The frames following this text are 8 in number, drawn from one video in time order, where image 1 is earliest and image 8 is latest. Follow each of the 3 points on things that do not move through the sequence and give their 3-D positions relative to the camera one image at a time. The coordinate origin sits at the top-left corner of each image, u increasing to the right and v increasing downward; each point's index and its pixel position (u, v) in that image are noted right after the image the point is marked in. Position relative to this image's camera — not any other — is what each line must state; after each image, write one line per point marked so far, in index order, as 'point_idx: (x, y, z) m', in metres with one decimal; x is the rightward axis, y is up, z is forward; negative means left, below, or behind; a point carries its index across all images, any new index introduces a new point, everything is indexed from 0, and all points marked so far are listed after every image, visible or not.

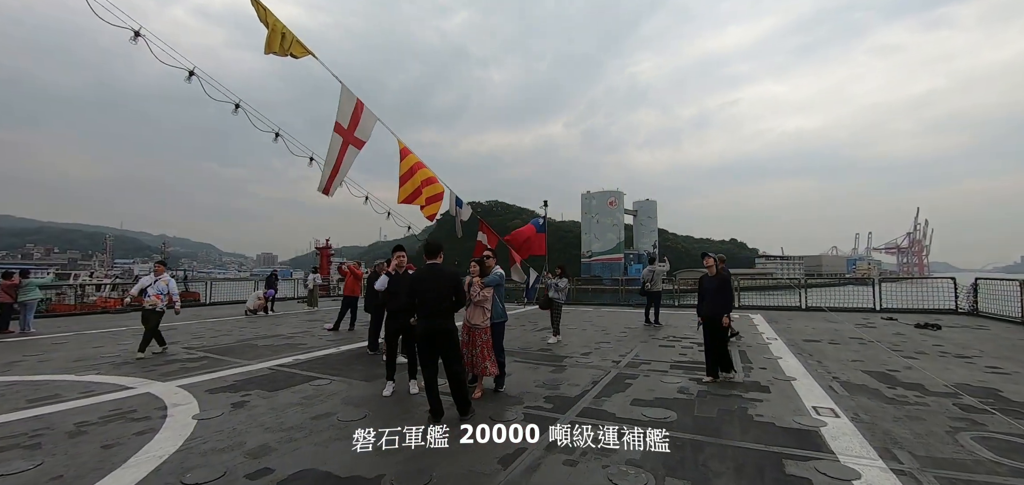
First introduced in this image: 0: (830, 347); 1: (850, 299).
0: (+4.9, -1.6, +6.1) m
1: (+9.9, -1.6, +11.6) m
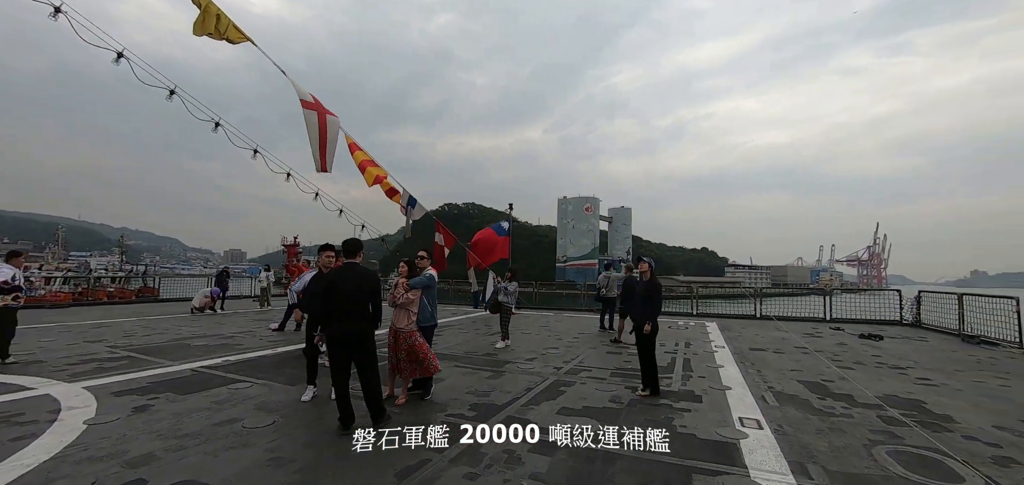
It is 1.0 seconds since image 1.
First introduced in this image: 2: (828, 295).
0: (+4.0, -1.8, +6.1) m
1: (+8.7, -2.0, +11.8) m
2: (+9.2, -1.5, +11.5) m
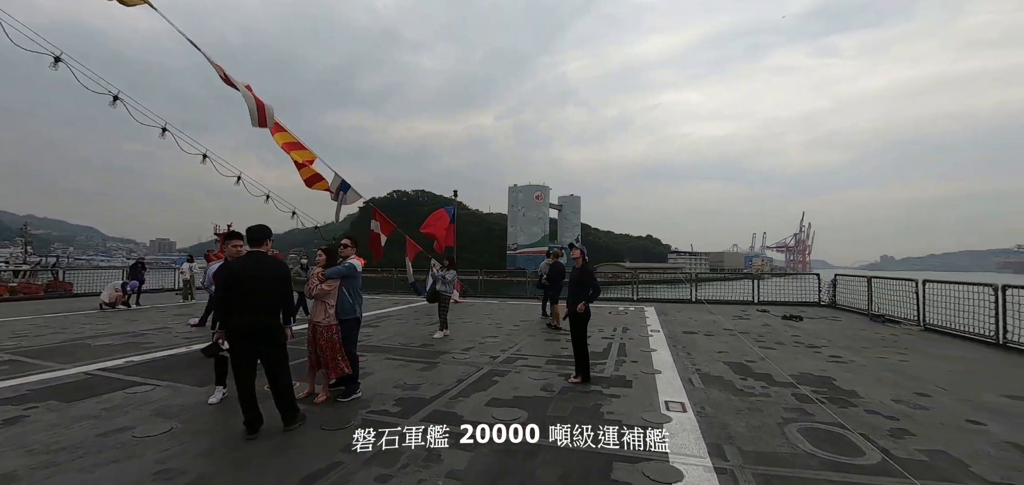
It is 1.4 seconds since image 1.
0: (+3.1, -1.6, +6.3) m
1: (+7.1, -1.6, +12.5) m
2: (+7.6, -1.1, +12.3) m
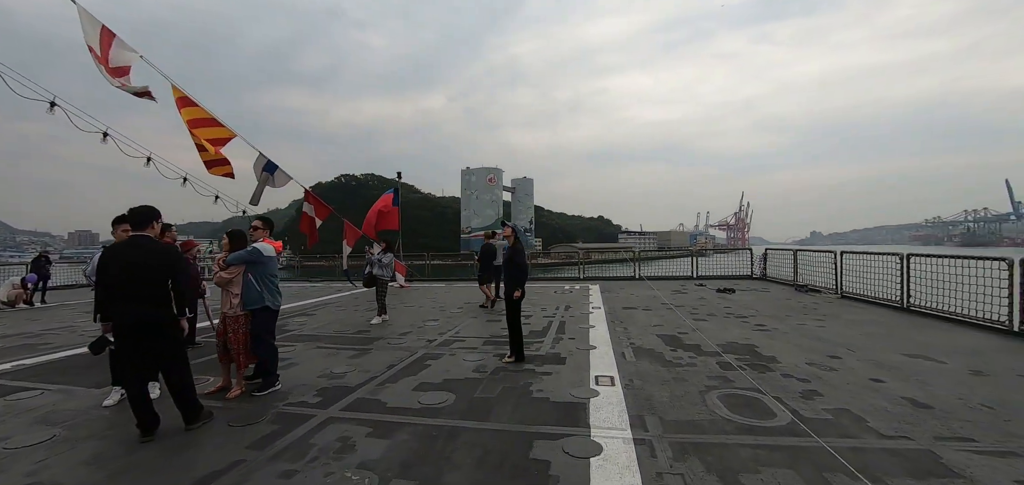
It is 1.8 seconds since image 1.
0: (+2.1, -1.2, +6.4) m
1: (+5.5, -0.9, +13.0) m
2: (+6.0, -0.4, +12.8) m
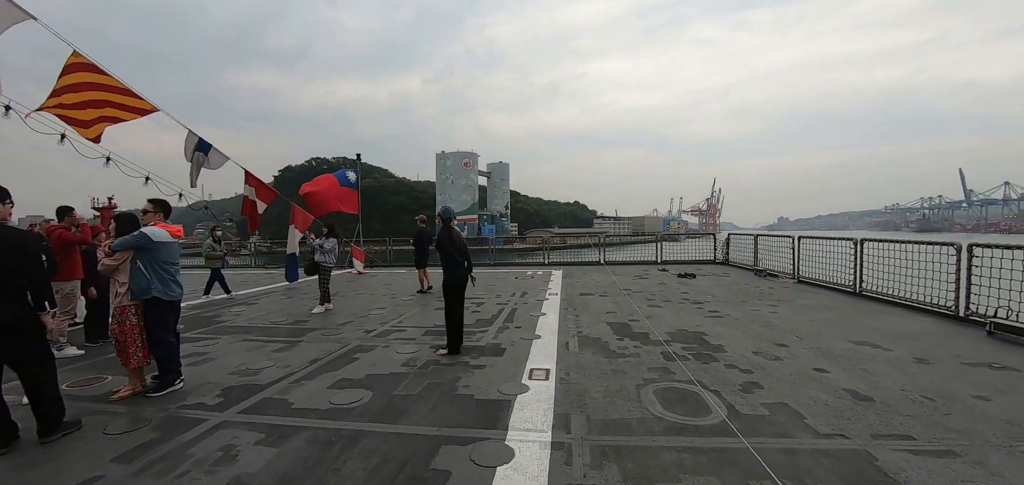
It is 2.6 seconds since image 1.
0: (+1.4, -0.9, +6.3) m
1: (+4.4, -0.4, +13.0) m
2: (+4.9, +0.1, +12.8) m
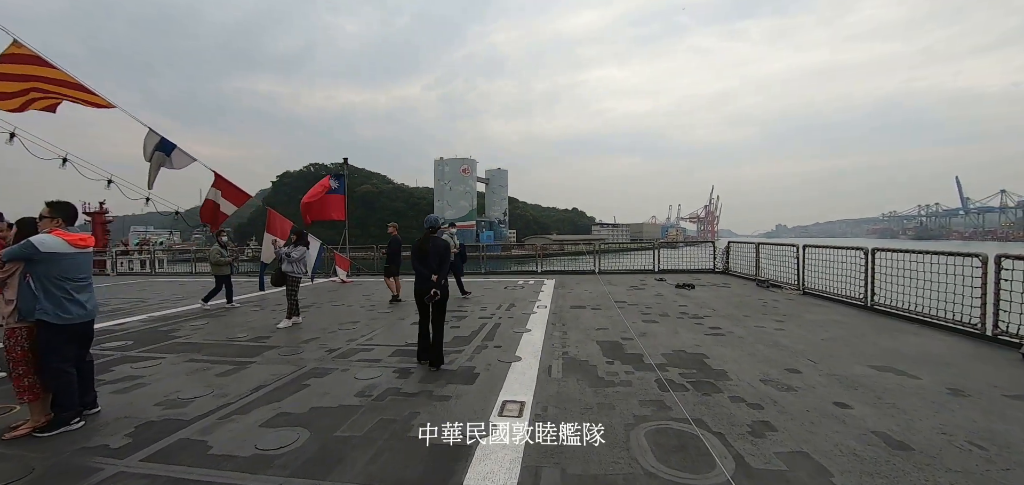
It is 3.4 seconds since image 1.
0: (+1.1, -1.1, +5.8) m
1: (+4.1, -0.6, +12.5) m
2: (+4.7, -0.2, +12.3) m
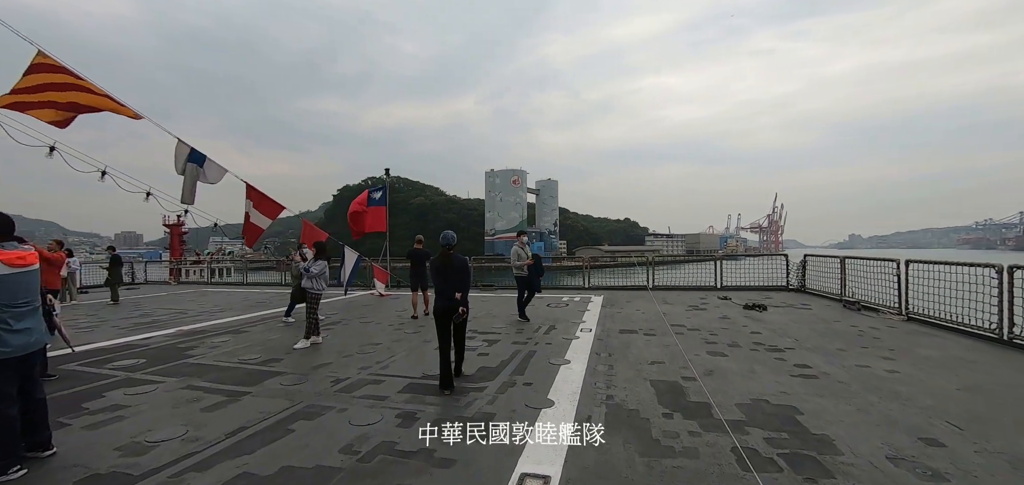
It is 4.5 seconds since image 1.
0: (+1.6, -1.2, +4.9) m
1: (+5.3, -1.0, +11.3) m
2: (+5.8, -0.5, +11.0) m
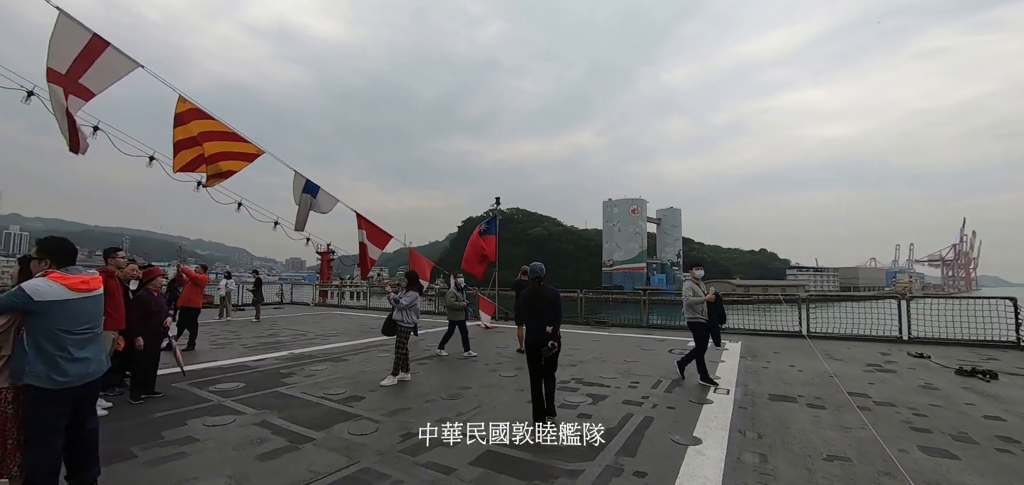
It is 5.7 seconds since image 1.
0: (+2.5, -1.6, +3.5) m
1: (+7.8, -1.8, +8.6) m
2: (+8.3, -1.3, +8.3) m
